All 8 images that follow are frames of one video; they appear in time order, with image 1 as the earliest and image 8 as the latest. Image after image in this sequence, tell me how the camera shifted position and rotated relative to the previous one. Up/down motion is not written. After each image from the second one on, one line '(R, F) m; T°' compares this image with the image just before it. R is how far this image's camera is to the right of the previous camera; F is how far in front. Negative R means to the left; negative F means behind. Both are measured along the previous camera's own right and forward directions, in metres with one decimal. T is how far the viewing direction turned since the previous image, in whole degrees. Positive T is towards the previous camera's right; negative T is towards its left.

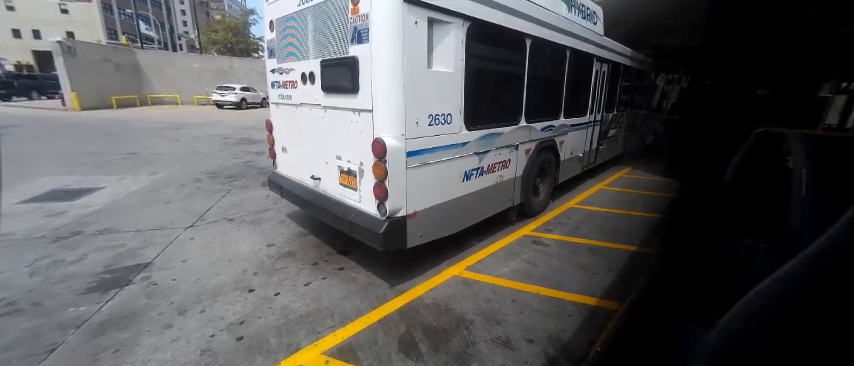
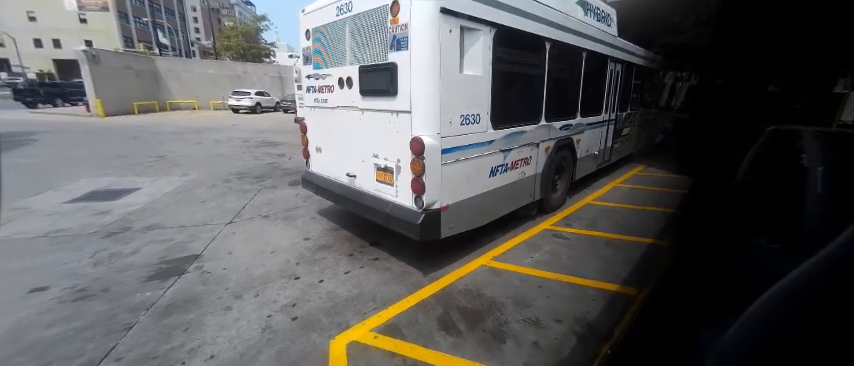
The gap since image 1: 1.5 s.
(-0.2, -0.3) m; -1°
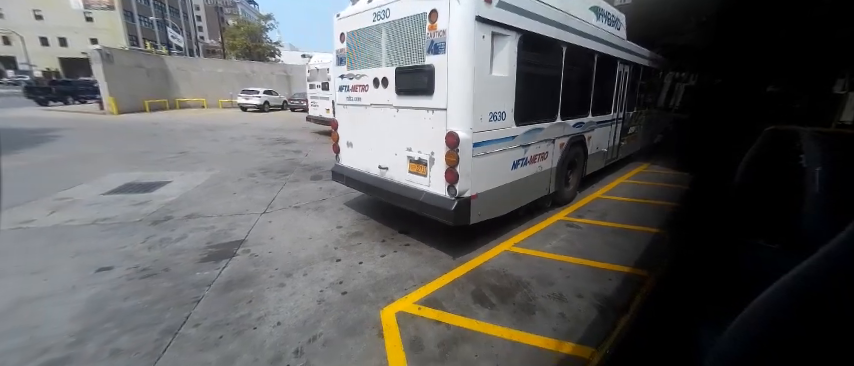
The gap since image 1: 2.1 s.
(-0.3, -0.3) m; 0°
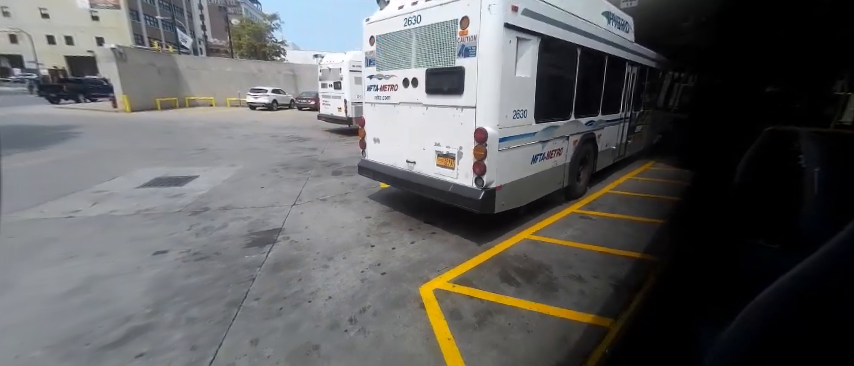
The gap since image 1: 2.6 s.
(-0.3, -0.3) m; 0°
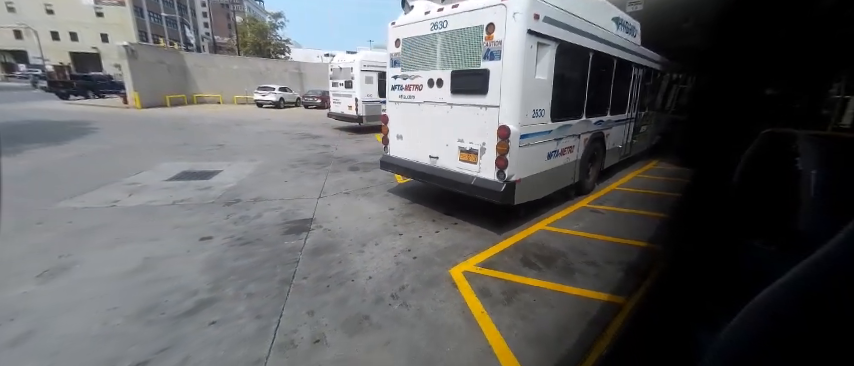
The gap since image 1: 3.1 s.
(-0.3, -0.3) m; 0°
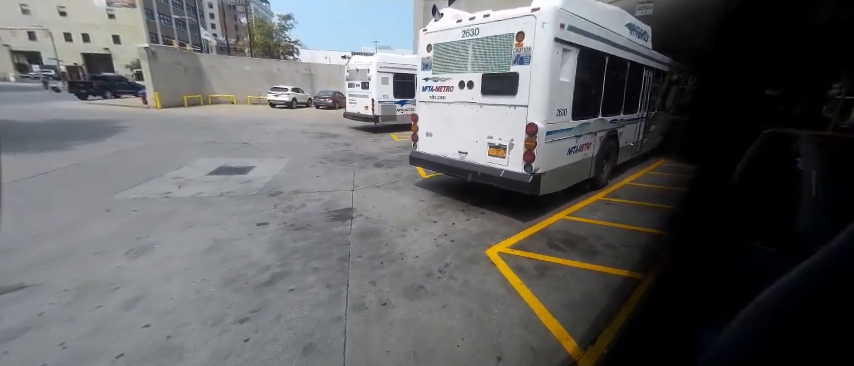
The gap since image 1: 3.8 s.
(-0.4, -0.5) m; 0°
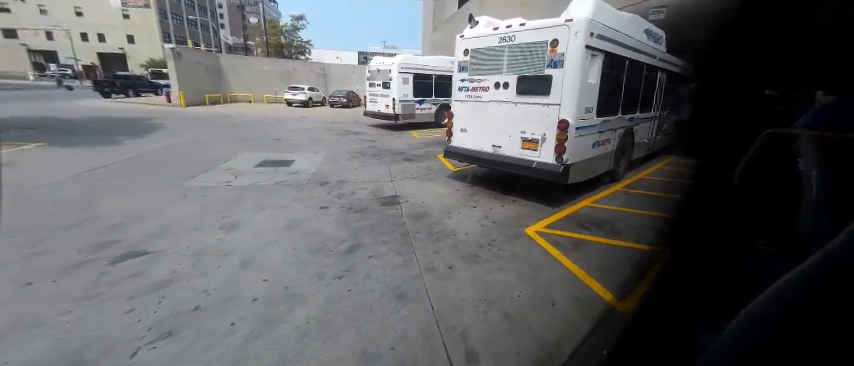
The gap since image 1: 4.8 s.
(-0.6, -0.7) m; -1°
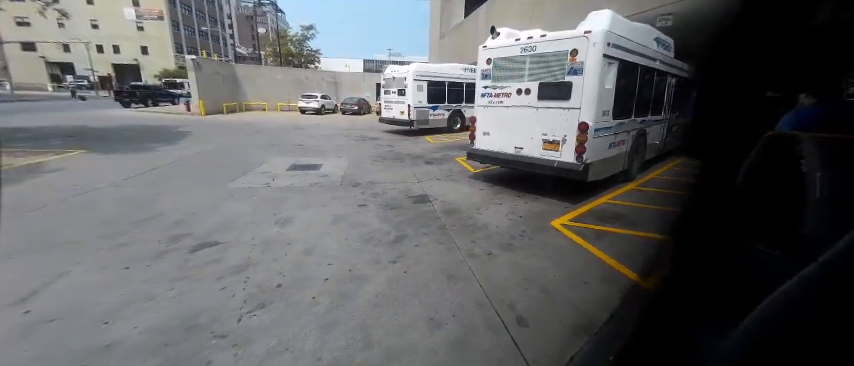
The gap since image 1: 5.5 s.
(-0.5, -0.5) m; -1°
